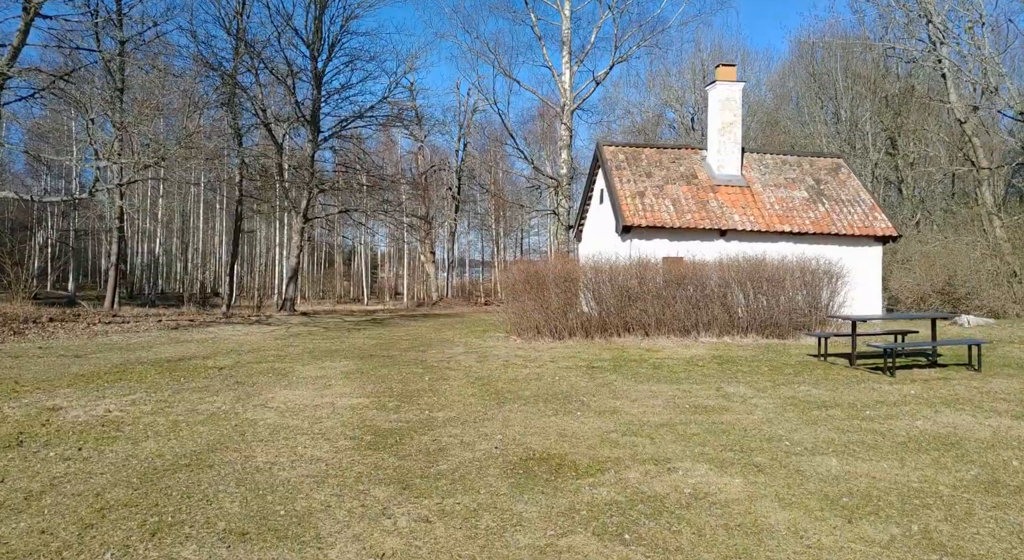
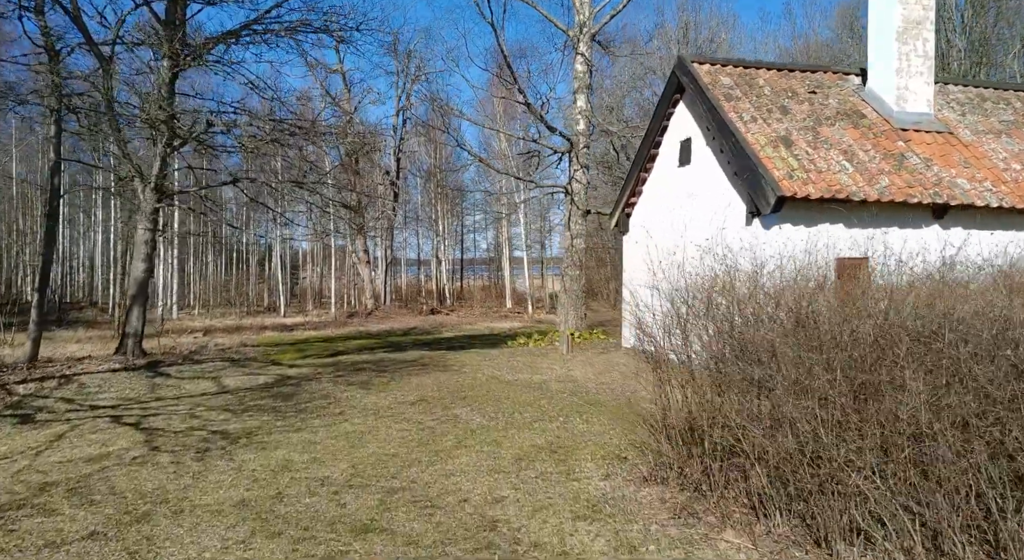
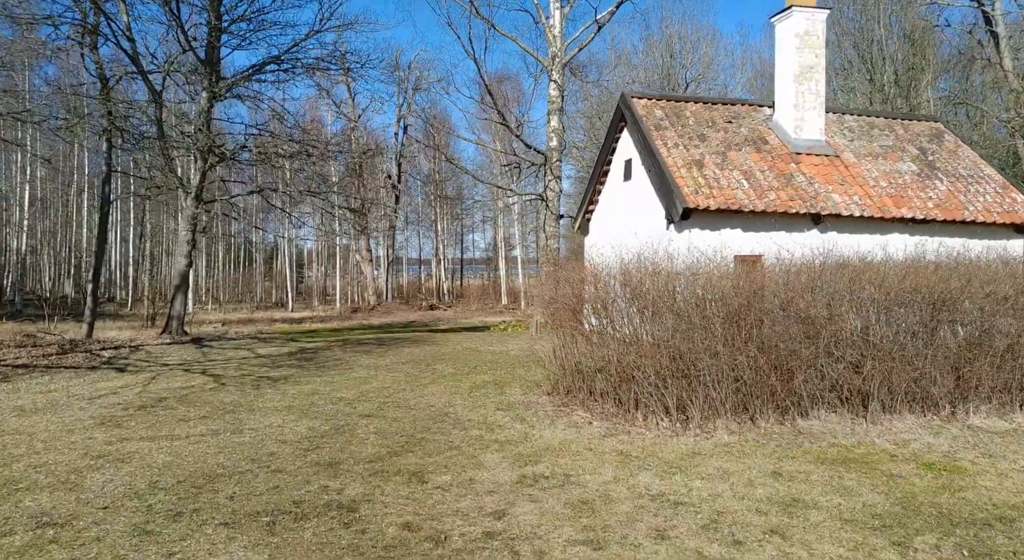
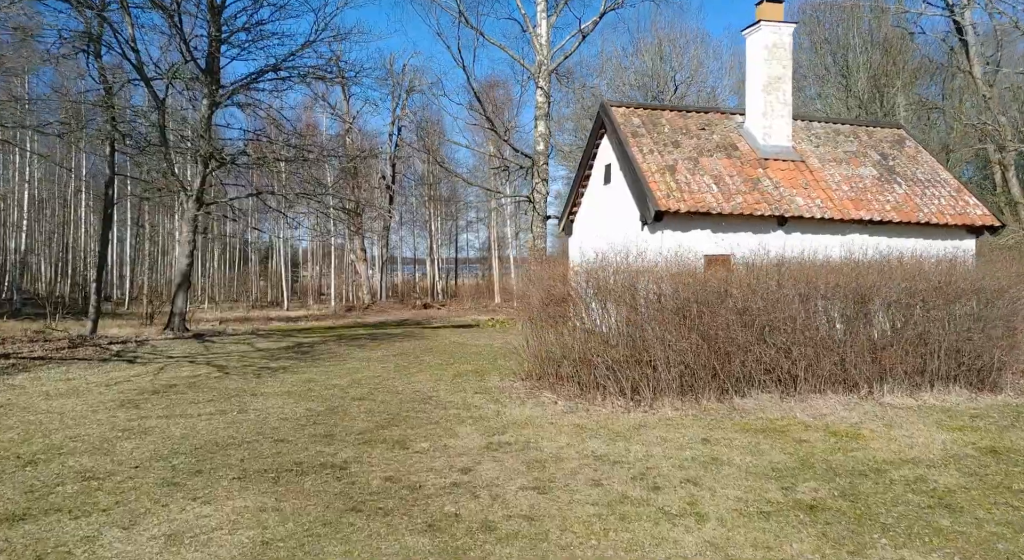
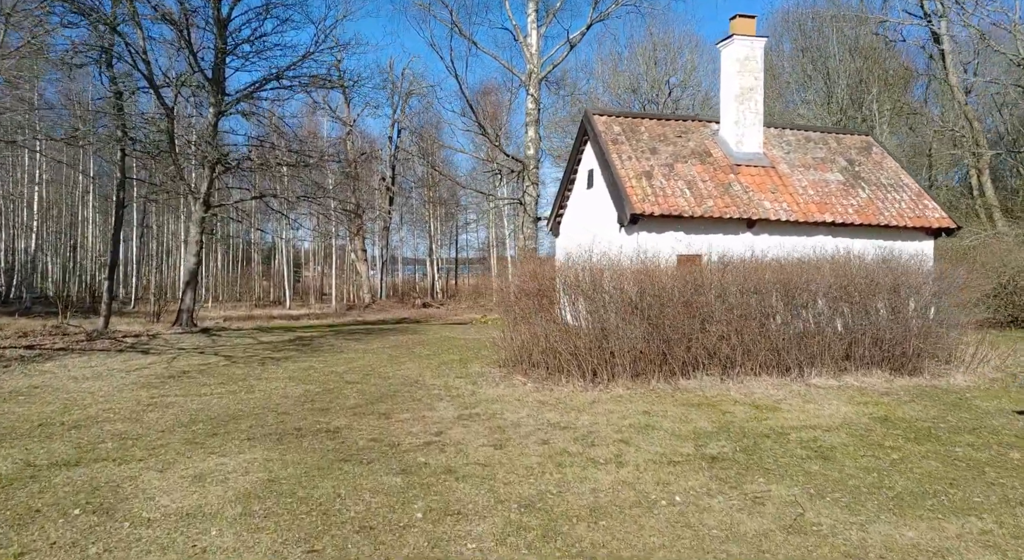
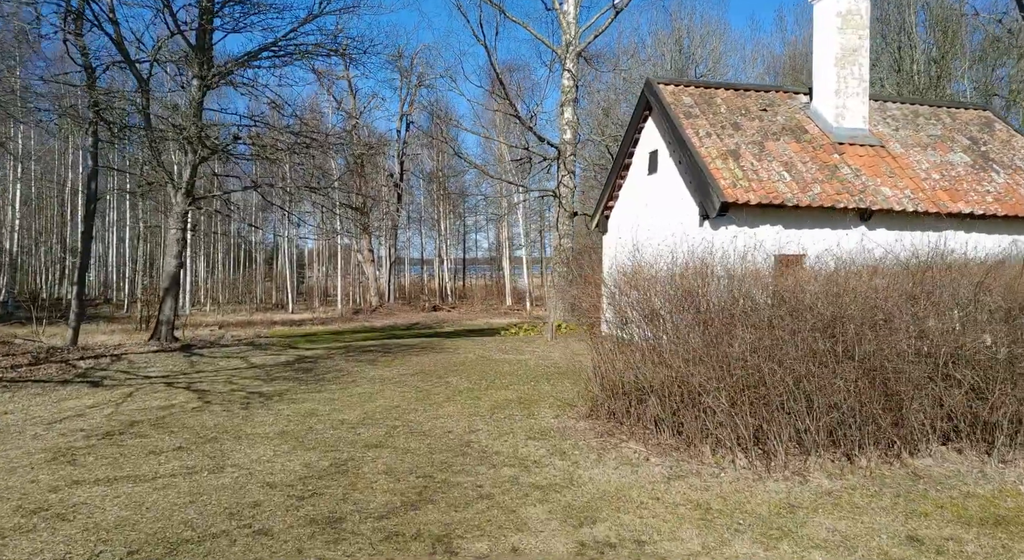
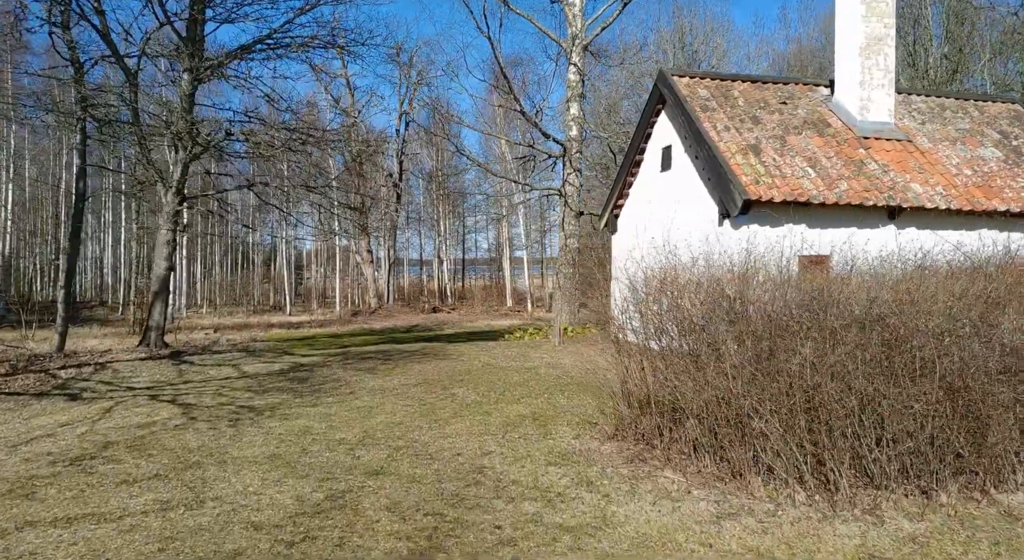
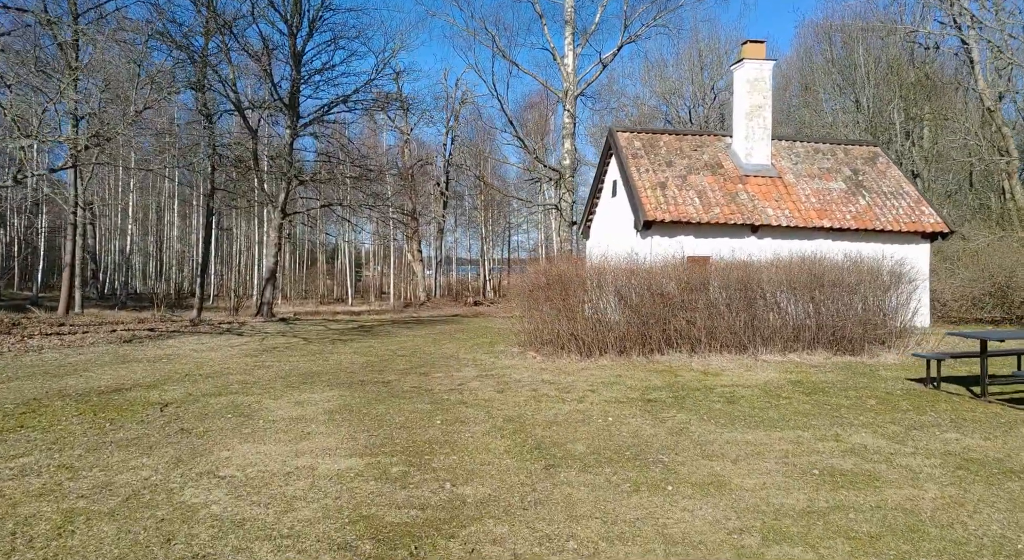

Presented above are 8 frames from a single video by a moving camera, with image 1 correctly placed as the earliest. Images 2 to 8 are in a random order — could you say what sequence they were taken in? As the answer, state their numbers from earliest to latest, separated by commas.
8, 5, 4, 3, 6, 7, 2
